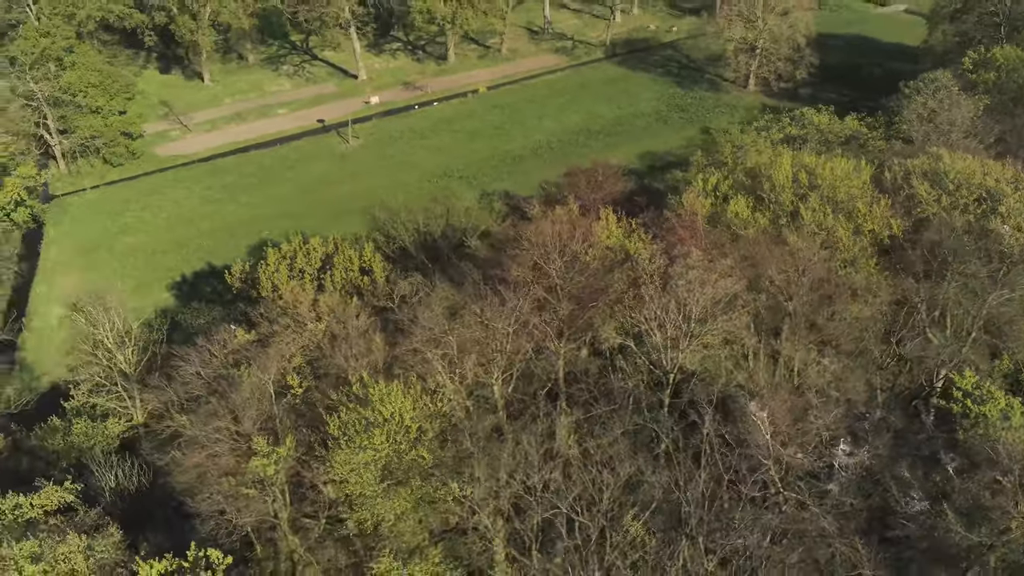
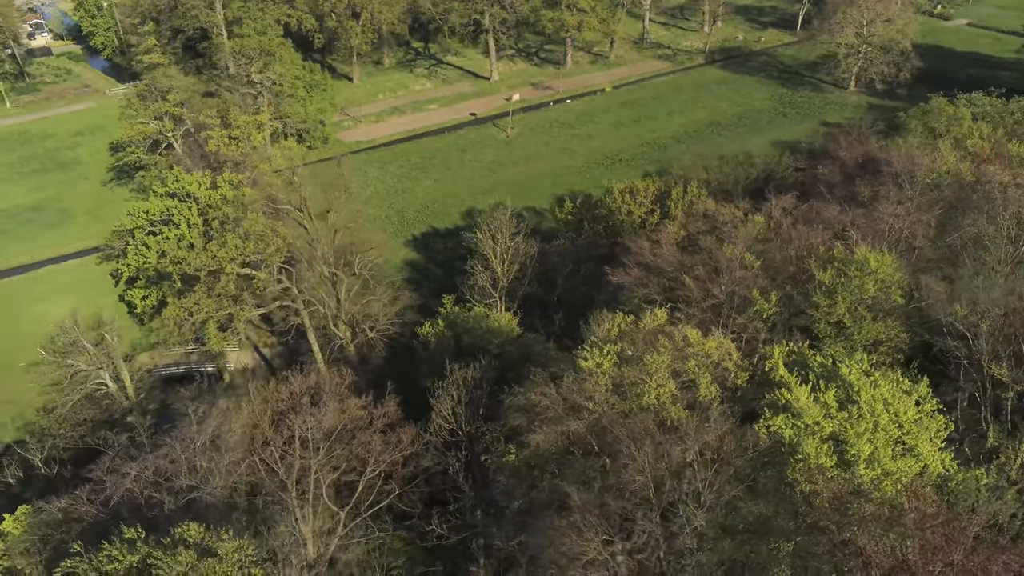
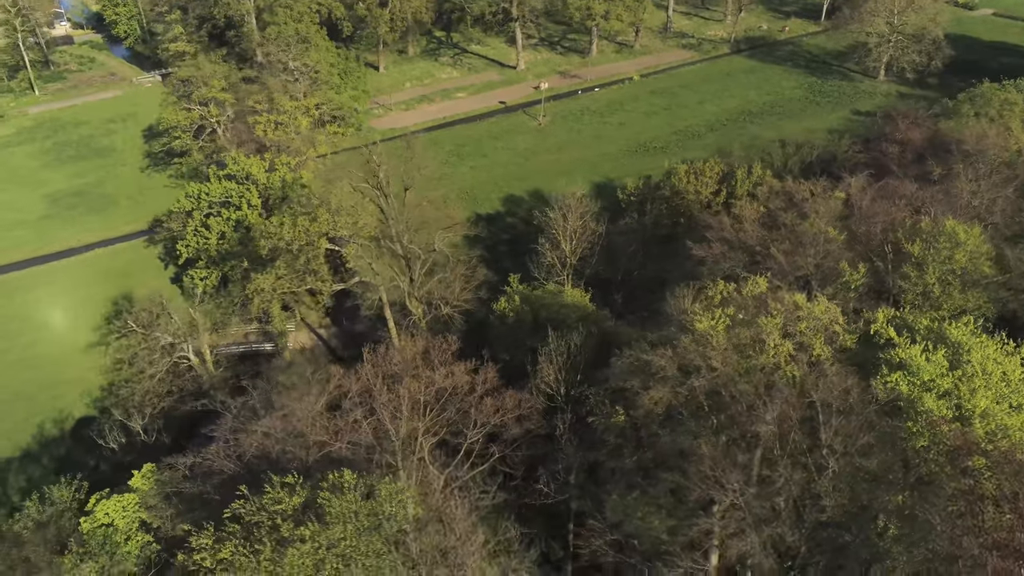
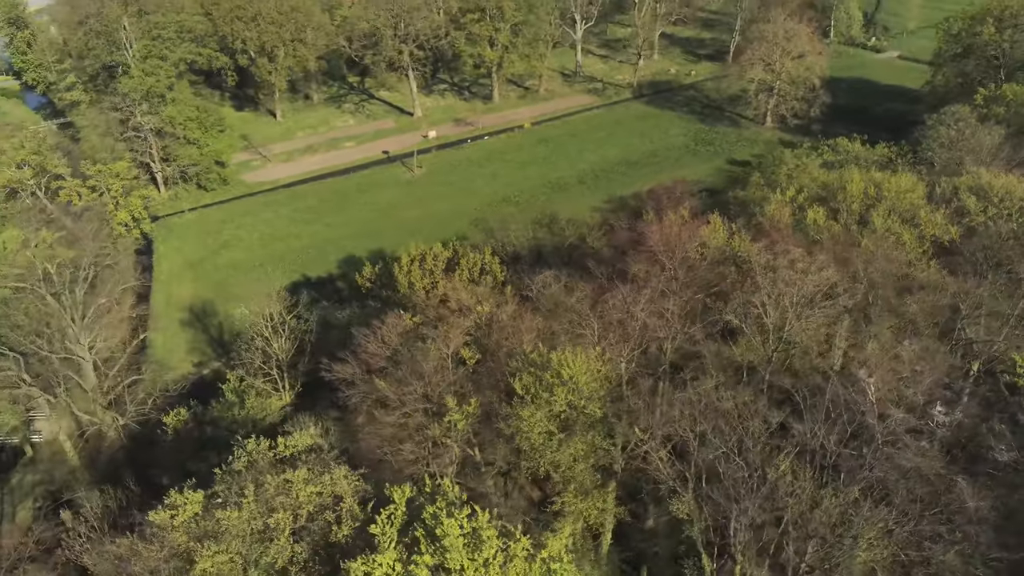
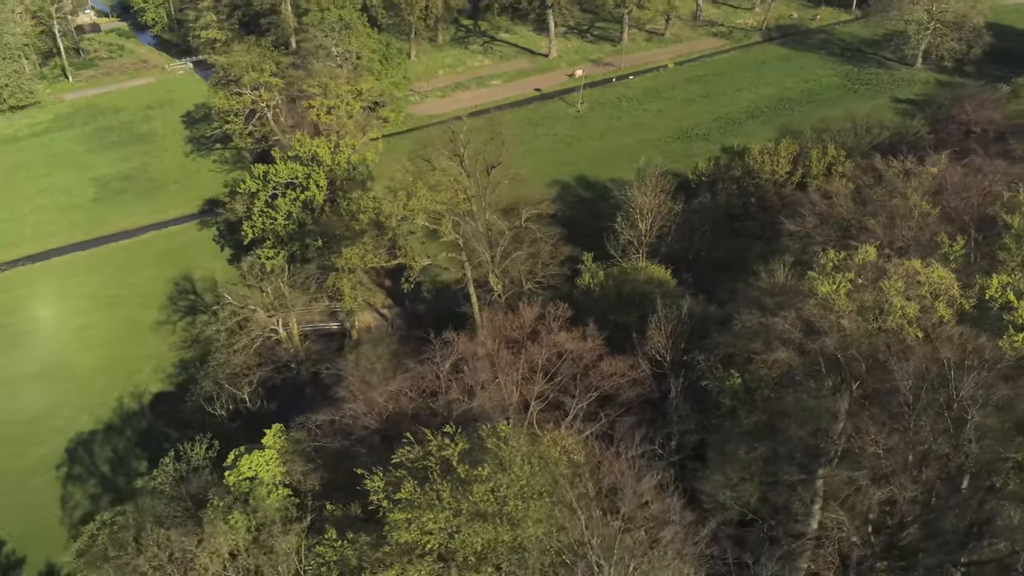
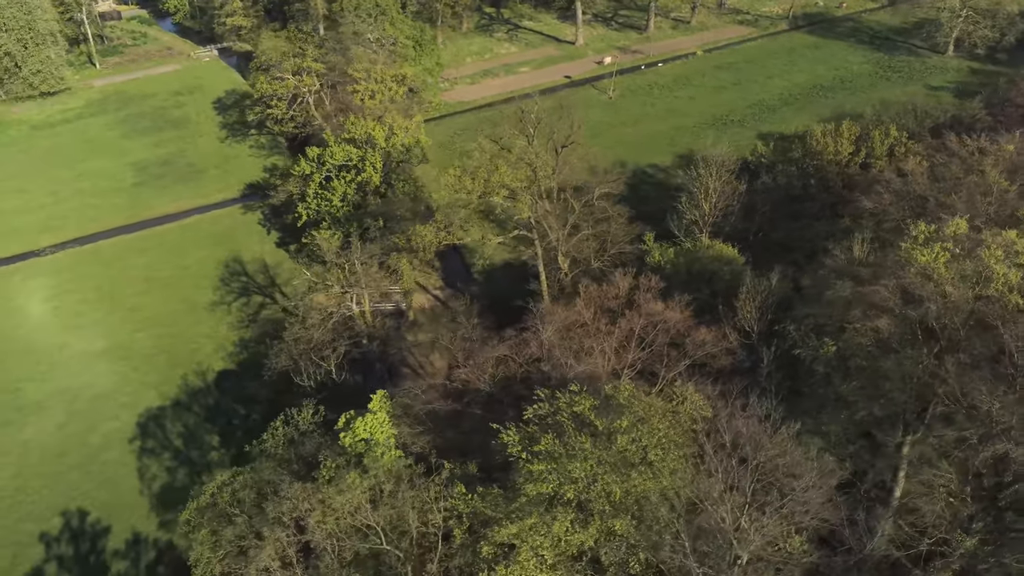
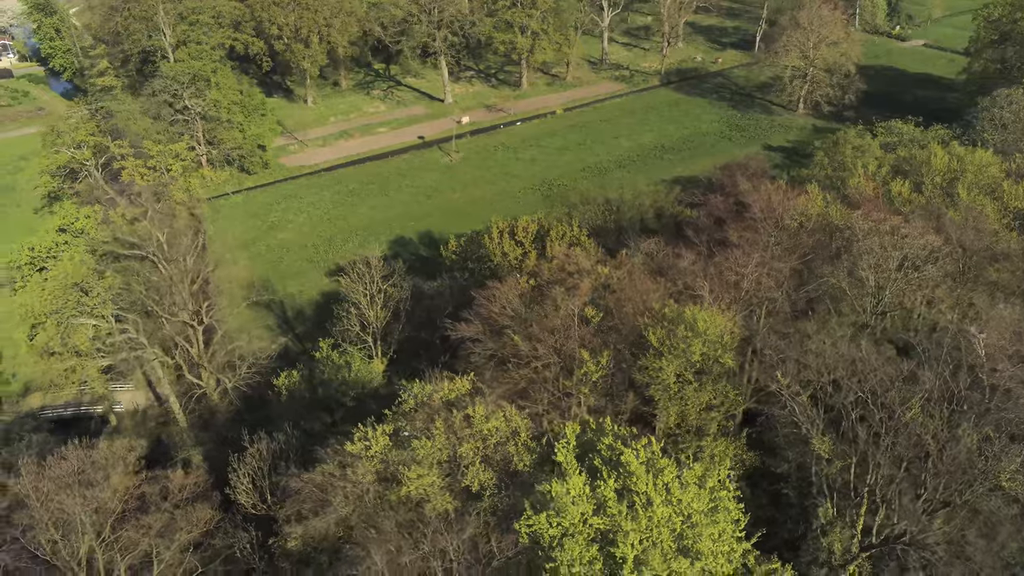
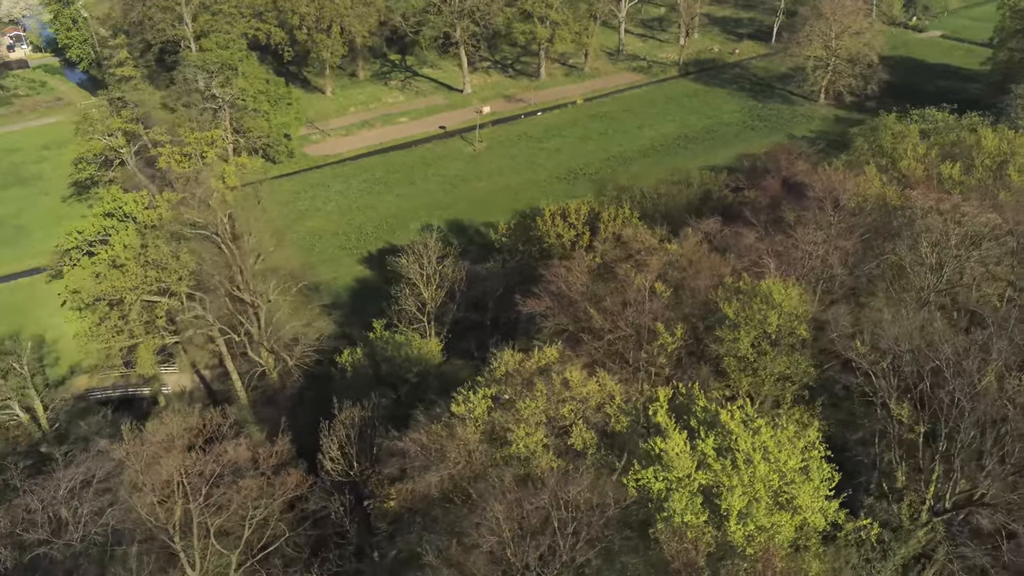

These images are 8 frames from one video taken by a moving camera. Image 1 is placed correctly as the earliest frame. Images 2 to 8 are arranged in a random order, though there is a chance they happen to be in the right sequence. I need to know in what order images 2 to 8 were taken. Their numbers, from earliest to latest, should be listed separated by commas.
4, 7, 8, 2, 3, 5, 6
